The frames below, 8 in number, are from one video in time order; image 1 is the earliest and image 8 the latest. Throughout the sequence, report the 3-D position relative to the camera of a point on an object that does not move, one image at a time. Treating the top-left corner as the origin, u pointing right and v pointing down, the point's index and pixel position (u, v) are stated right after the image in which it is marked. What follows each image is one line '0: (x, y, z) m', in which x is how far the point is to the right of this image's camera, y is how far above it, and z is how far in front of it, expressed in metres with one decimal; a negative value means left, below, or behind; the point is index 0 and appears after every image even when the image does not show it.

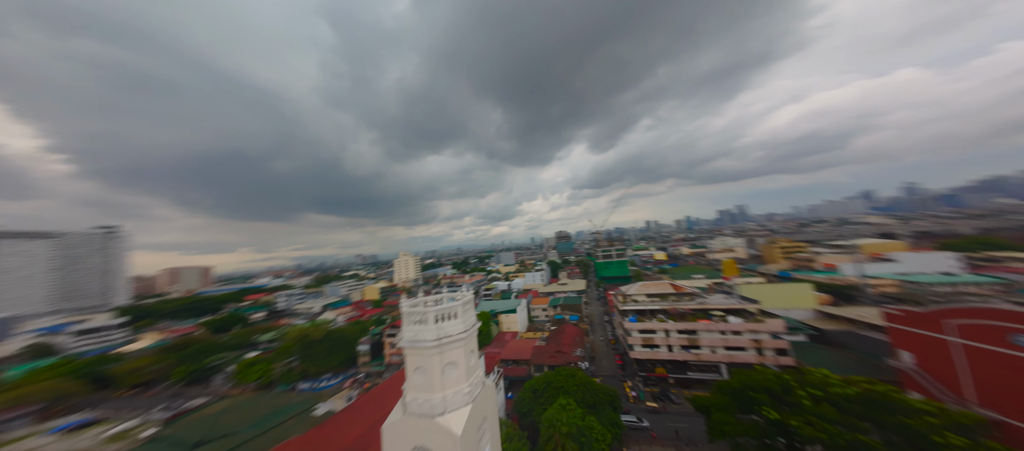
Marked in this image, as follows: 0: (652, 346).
0: (+5.5, -4.6, +9.1) m
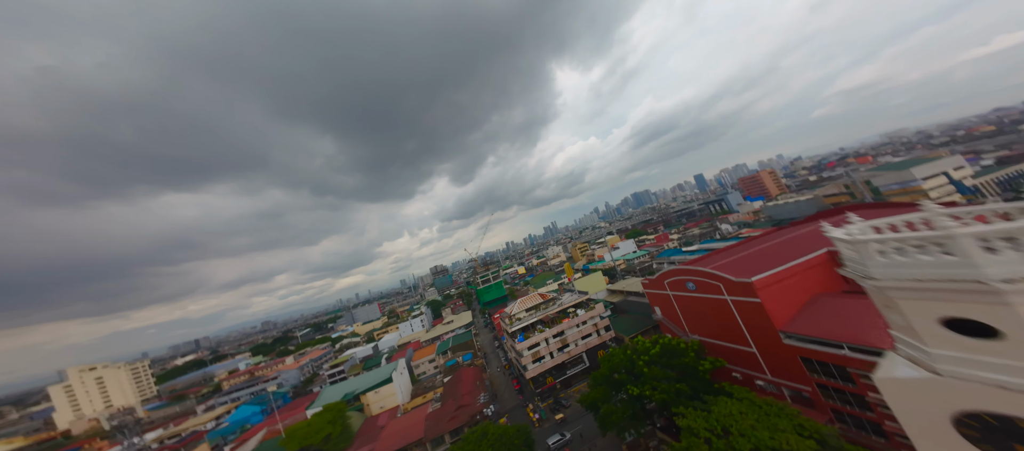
0: (+1.1, -5.5, +9.9) m
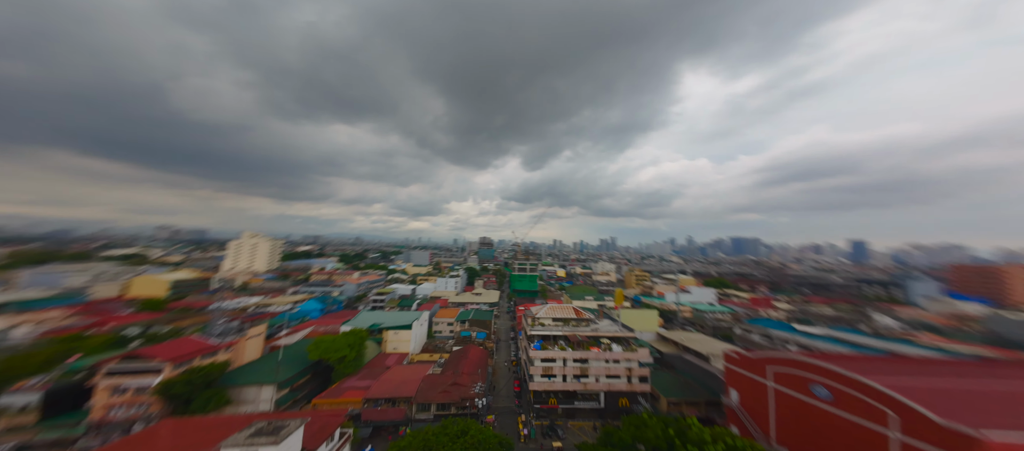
0: (+1.3, -5.5, +9.0) m
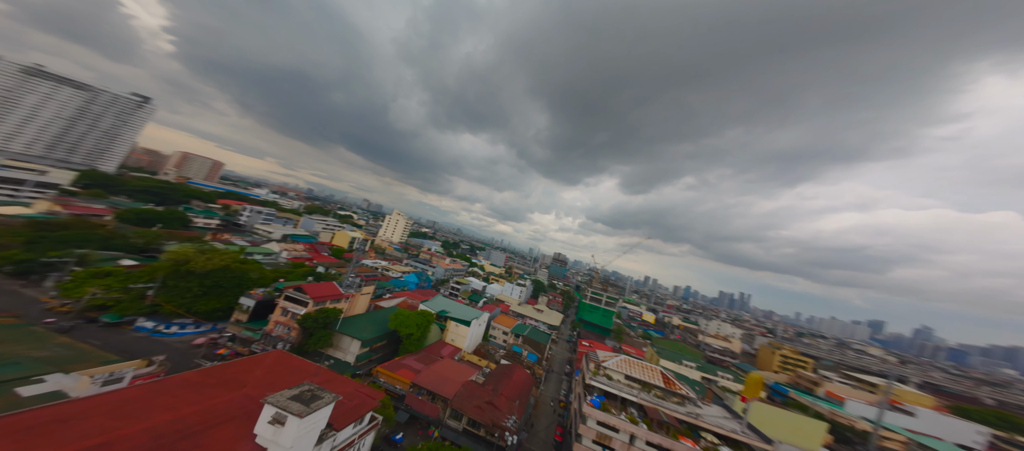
0: (+2.7, -6.3, +7.1) m
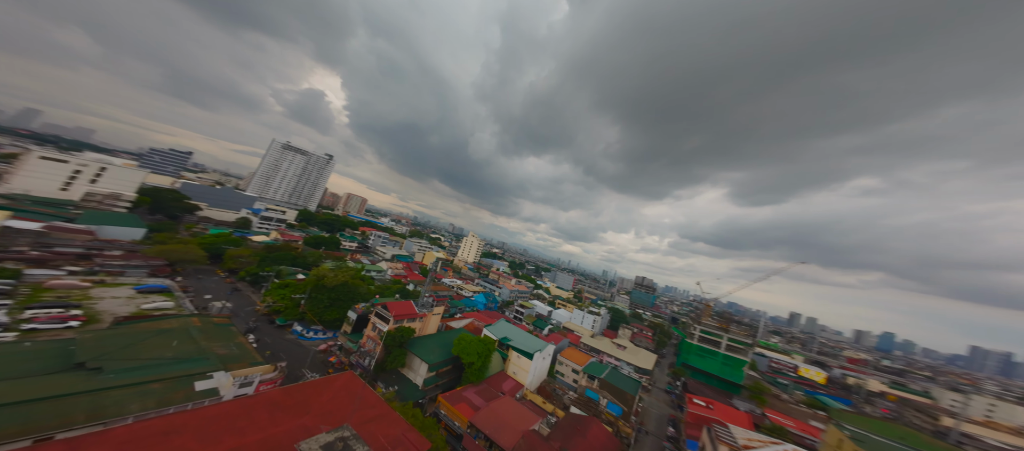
0: (+4.2, -6.7, +4.6) m
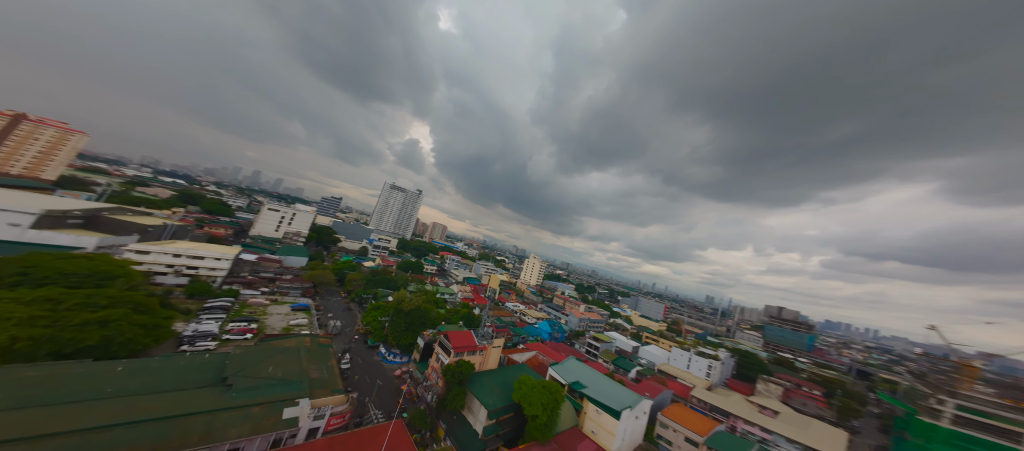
0: (+5.0, -6.7, +1.3) m
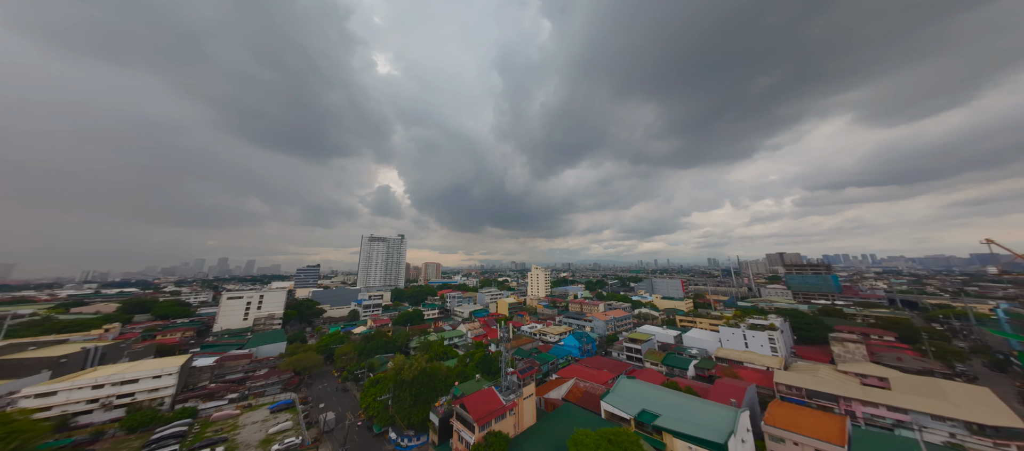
0: (+6.8, -4.8, -0.9) m
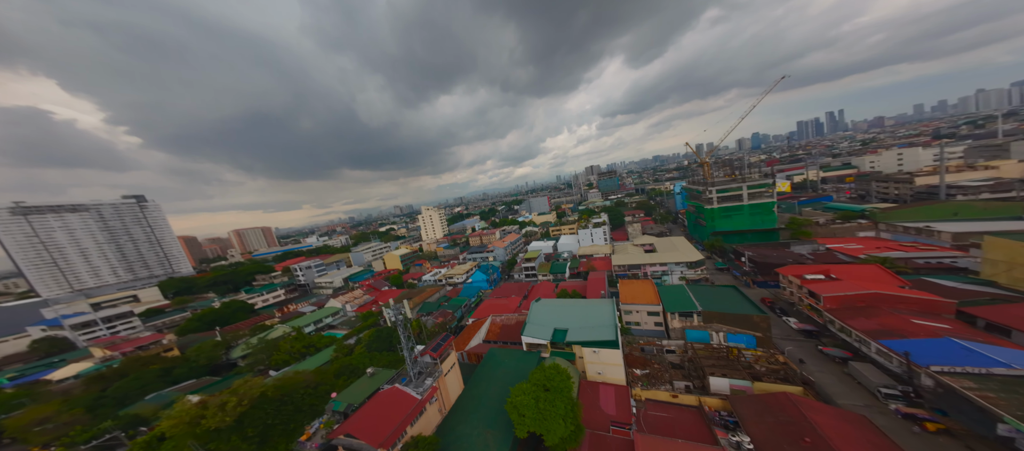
0: (+8.1, -4.0, +2.0) m
